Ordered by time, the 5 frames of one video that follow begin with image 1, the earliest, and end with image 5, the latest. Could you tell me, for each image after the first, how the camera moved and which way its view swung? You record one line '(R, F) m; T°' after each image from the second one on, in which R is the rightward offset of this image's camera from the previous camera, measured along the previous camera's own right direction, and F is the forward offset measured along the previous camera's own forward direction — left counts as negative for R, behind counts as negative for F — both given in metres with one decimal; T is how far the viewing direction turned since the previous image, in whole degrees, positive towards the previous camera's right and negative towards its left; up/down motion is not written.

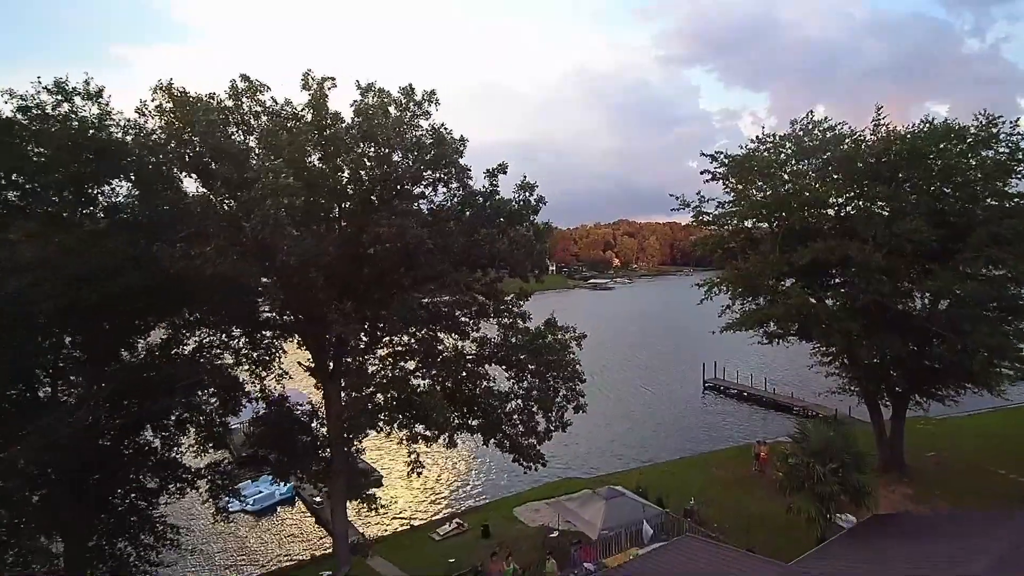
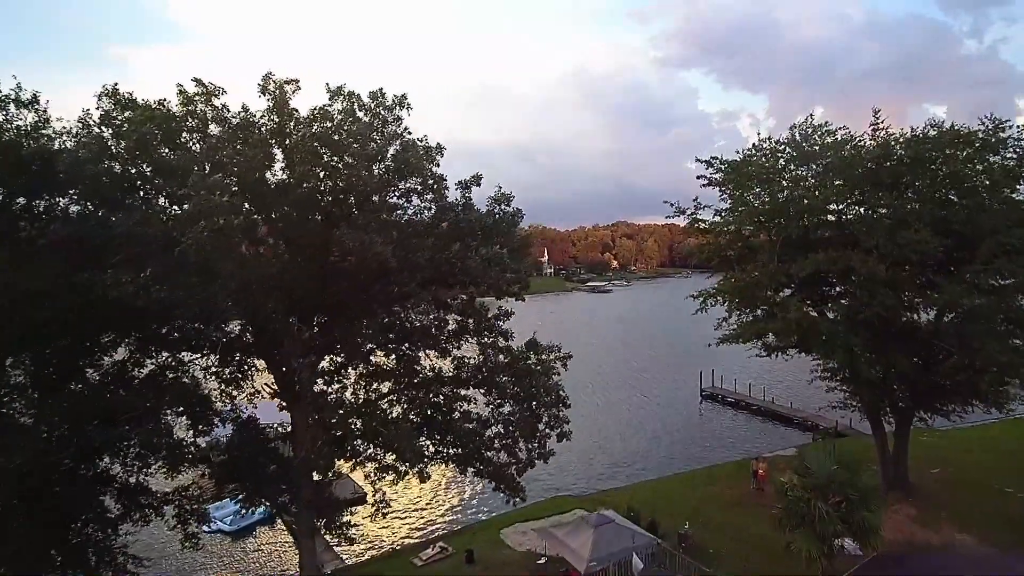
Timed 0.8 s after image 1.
(+0.4, +0.9) m; 0°
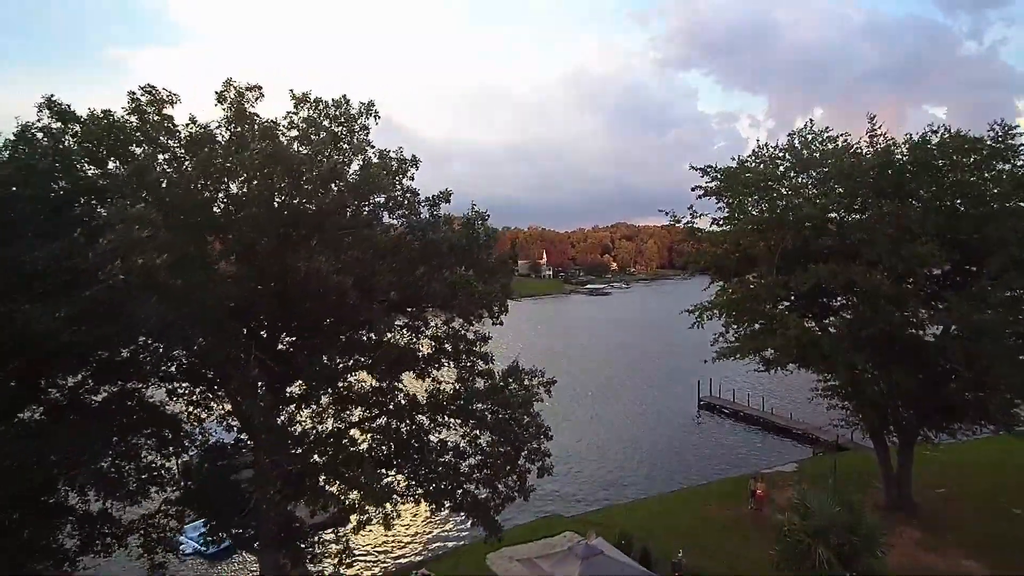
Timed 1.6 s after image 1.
(+0.4, +0.9) m; 0°
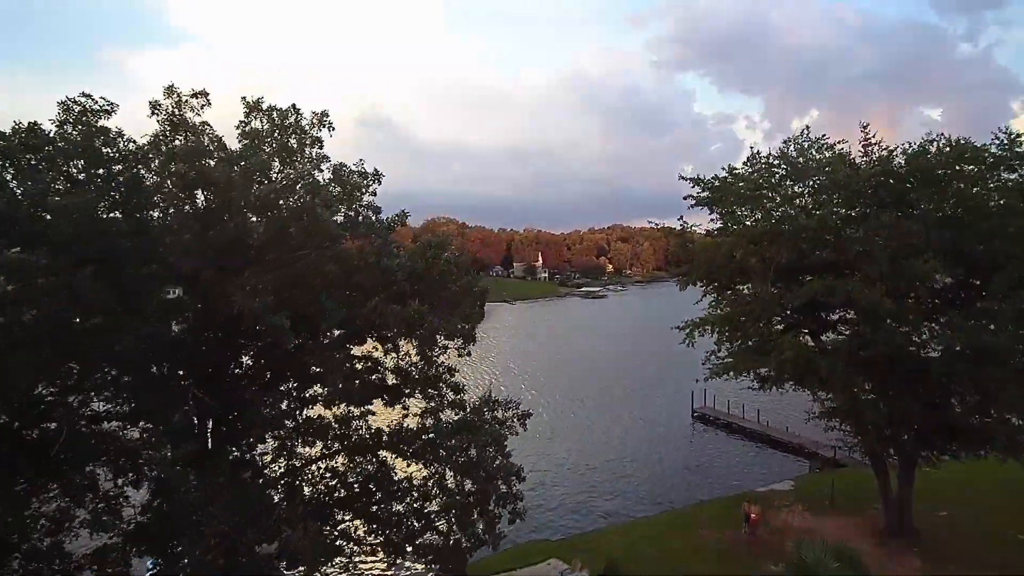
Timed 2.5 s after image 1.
(+0.5, +1.0) m; 0°
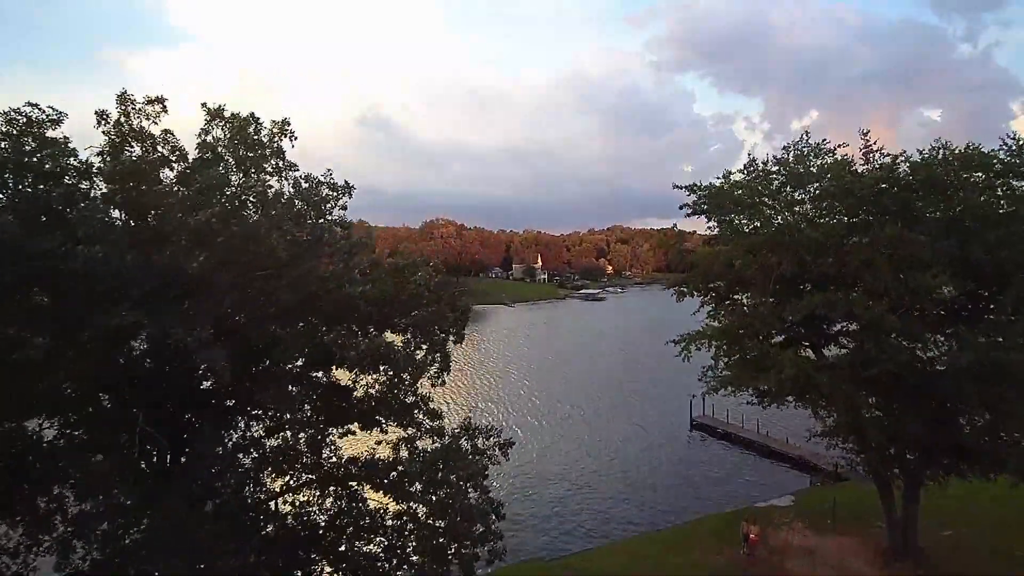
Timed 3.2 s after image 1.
(+0.3, +0.8) m; 0°
